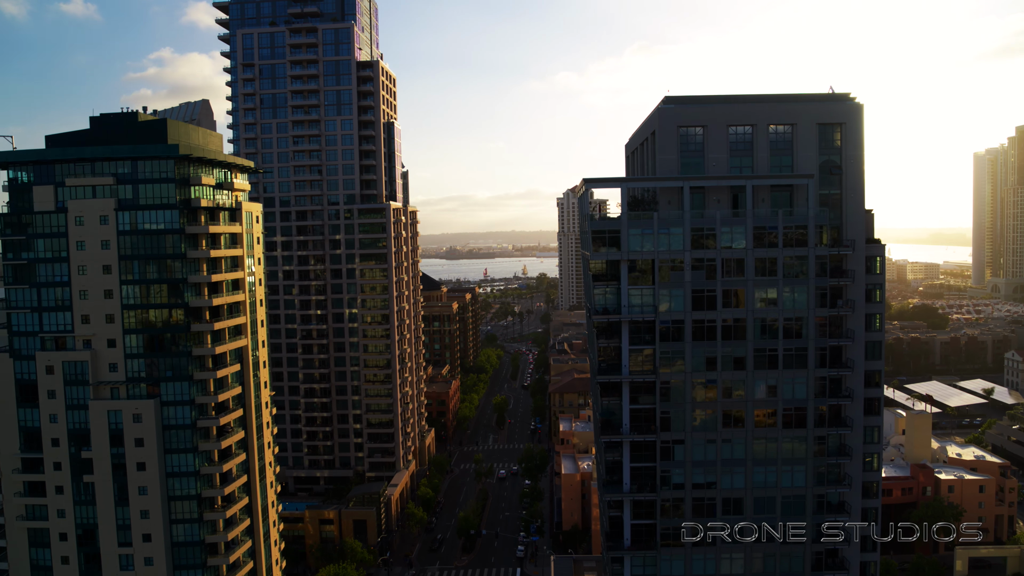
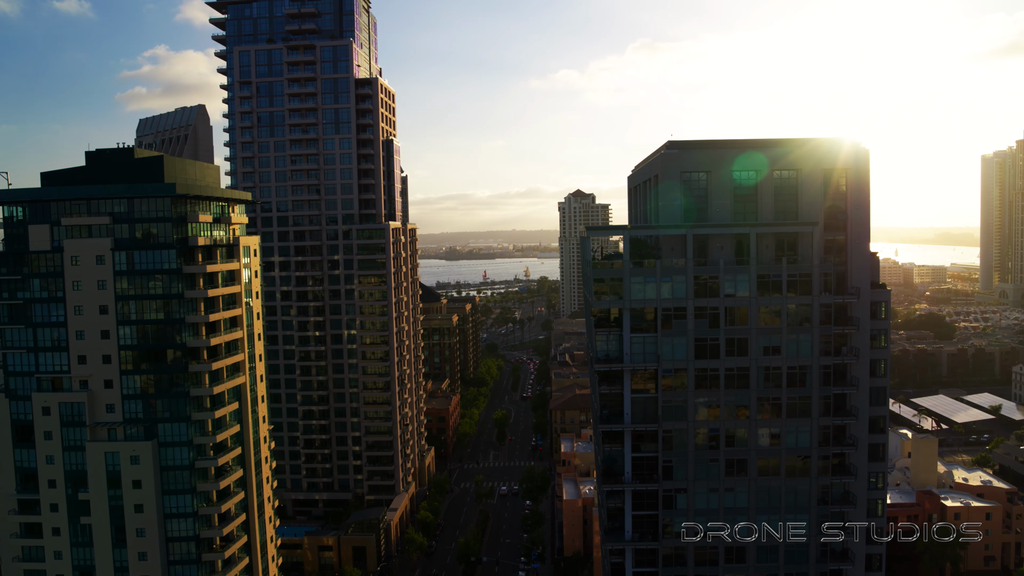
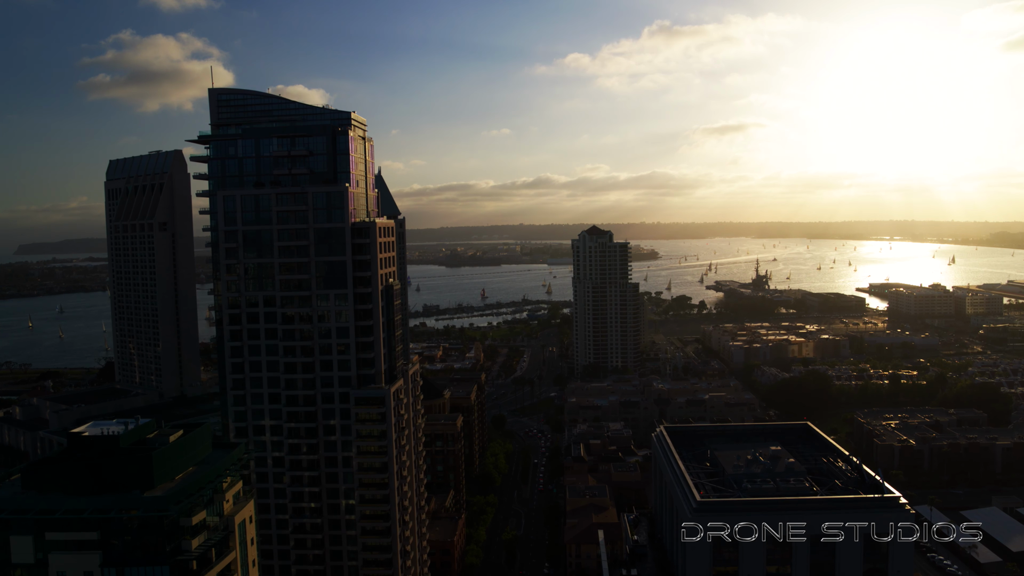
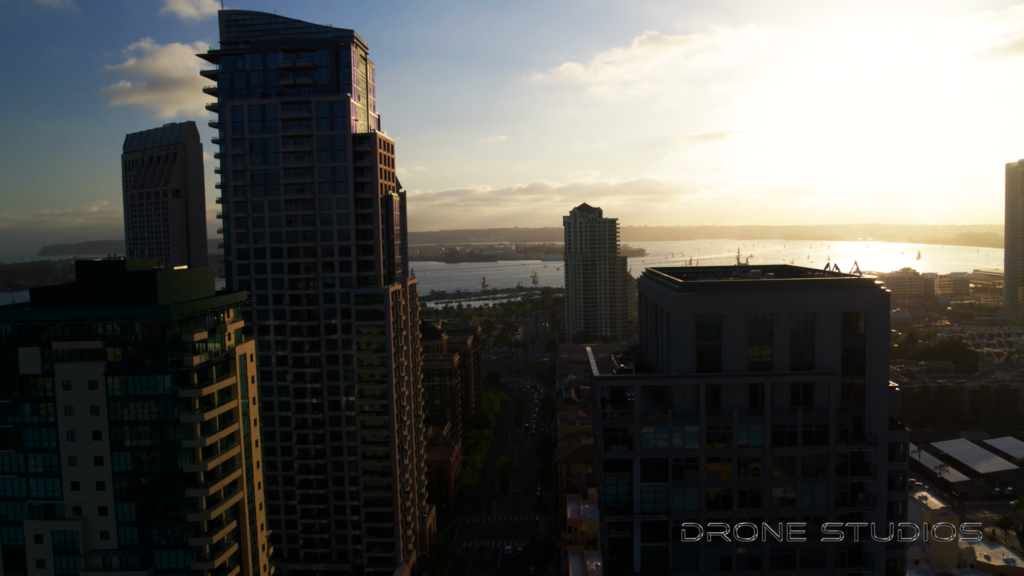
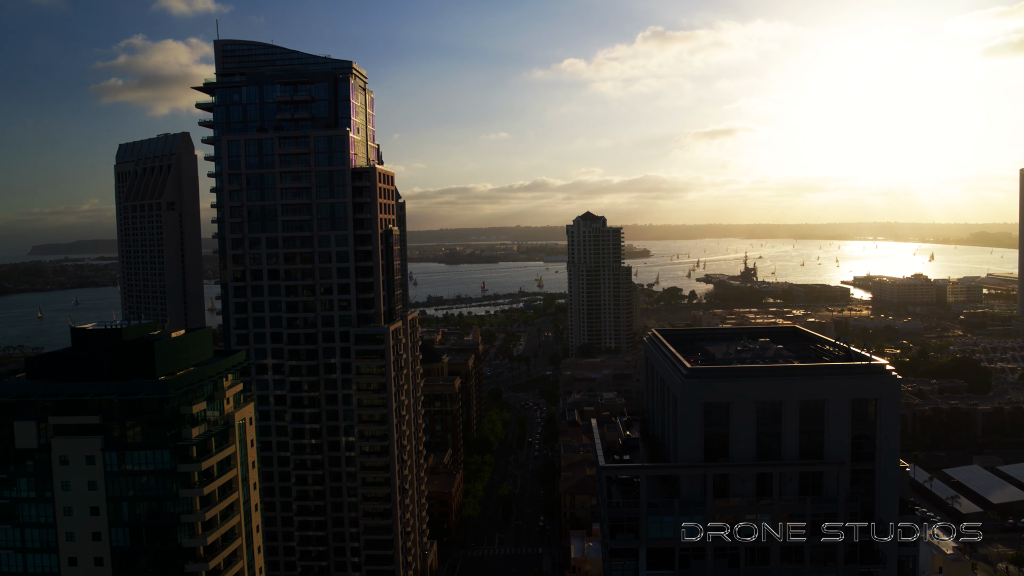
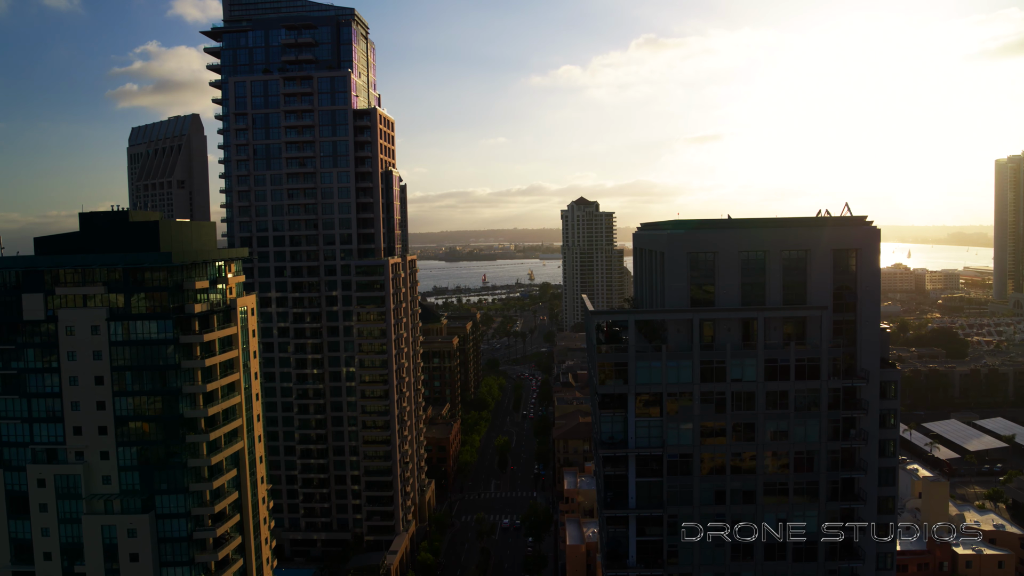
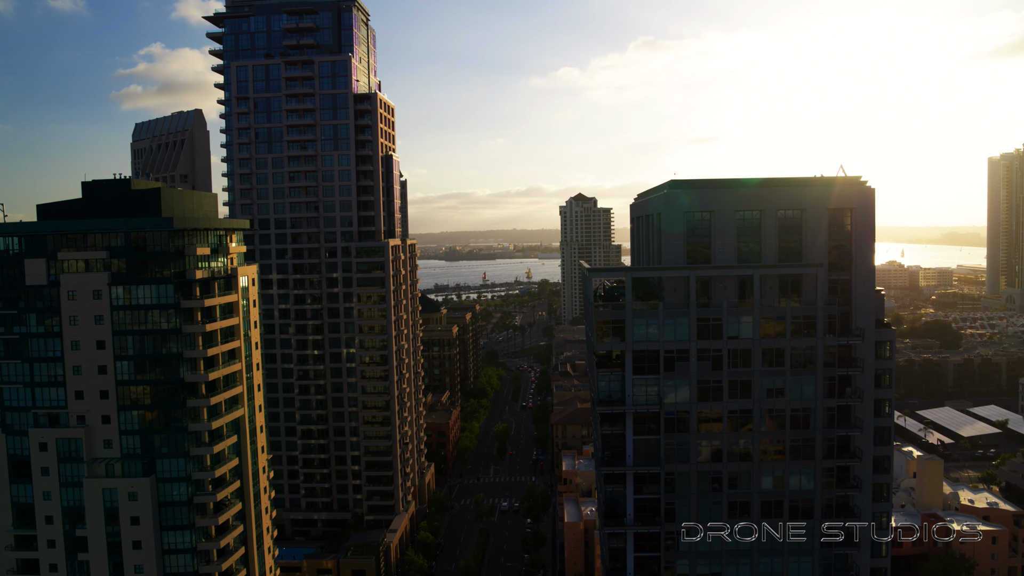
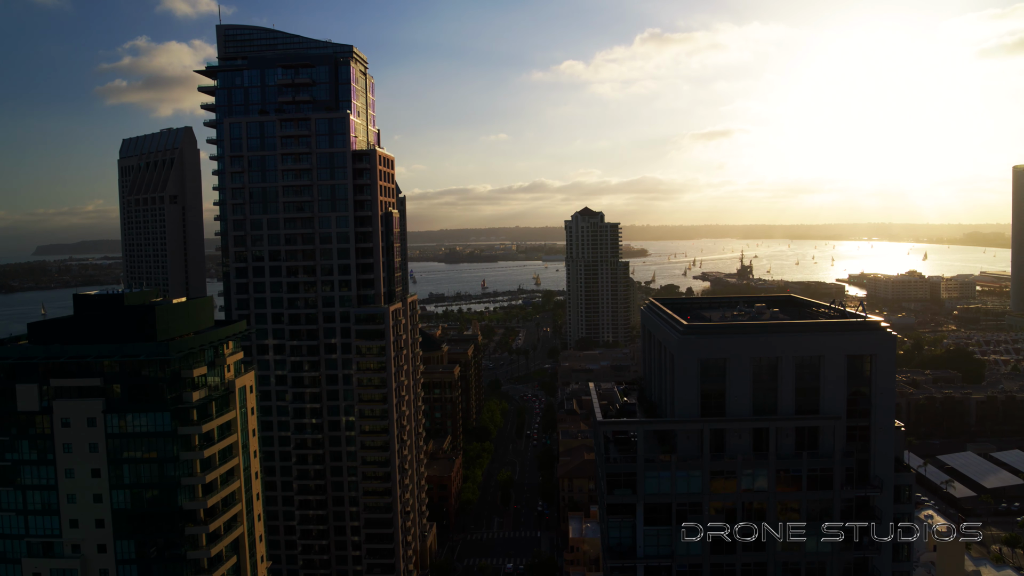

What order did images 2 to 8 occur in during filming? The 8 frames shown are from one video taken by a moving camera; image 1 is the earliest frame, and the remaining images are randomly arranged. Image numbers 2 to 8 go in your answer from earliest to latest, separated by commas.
2, 7, 6, 4, 8, 5, 3
